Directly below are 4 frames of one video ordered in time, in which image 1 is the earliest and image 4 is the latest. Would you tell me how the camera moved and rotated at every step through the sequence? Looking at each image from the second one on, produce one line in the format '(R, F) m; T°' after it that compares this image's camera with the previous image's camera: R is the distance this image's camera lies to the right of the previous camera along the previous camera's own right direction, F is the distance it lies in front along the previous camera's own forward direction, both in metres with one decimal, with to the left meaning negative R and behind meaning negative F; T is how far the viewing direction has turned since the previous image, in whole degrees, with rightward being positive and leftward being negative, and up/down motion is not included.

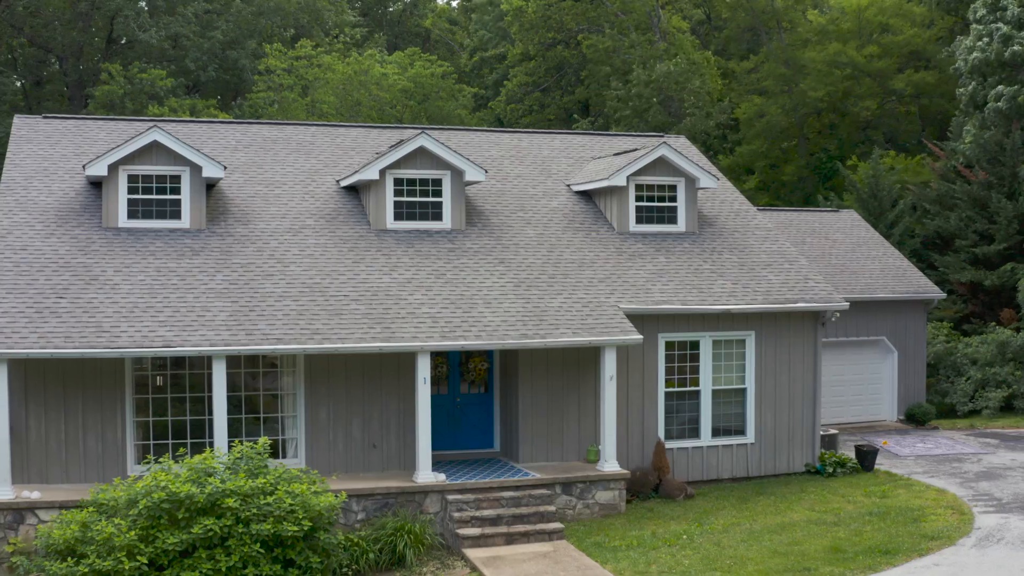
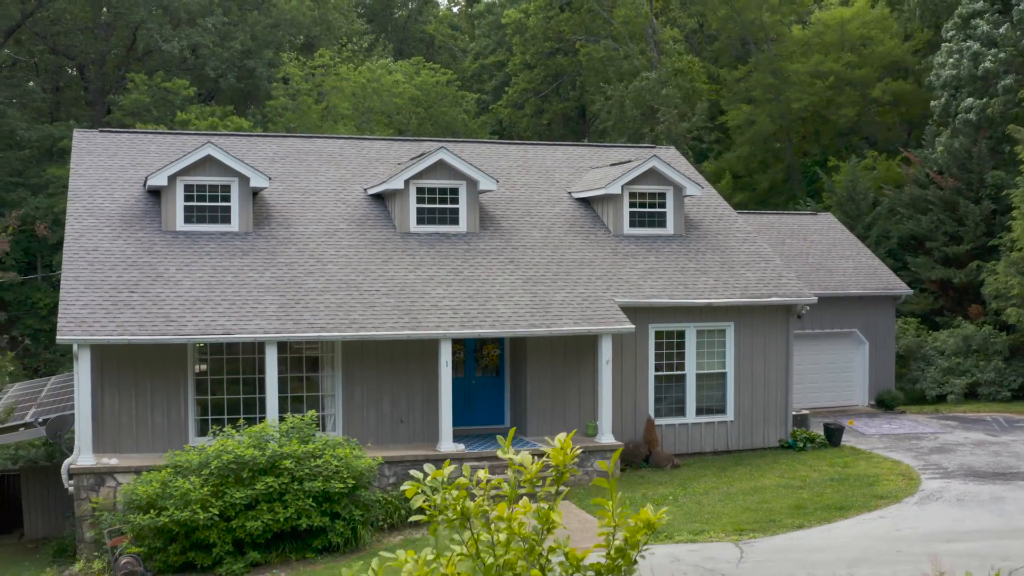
(-0.2, -2.2) m; 0°
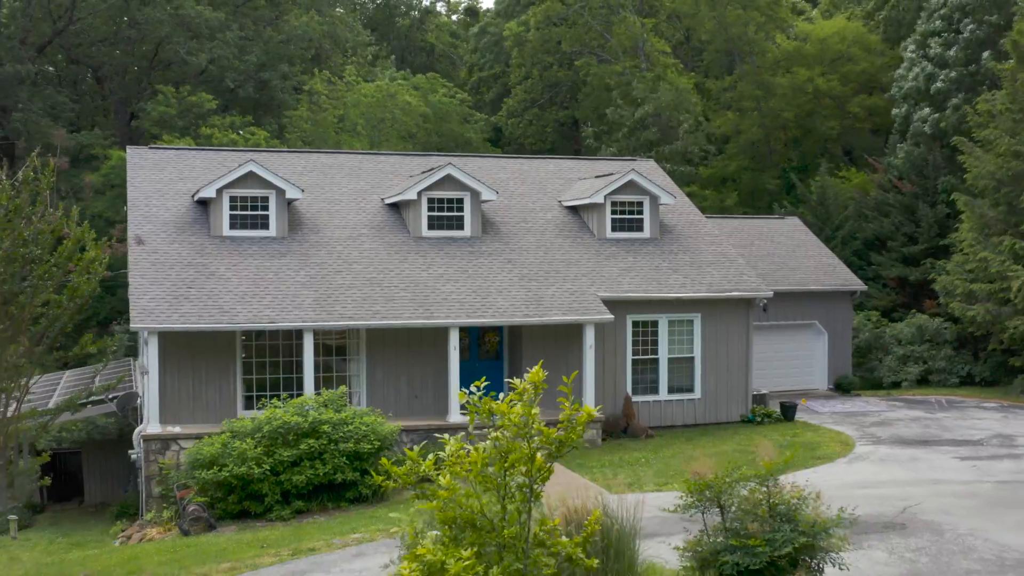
(0.0, -3.0) m; 0°
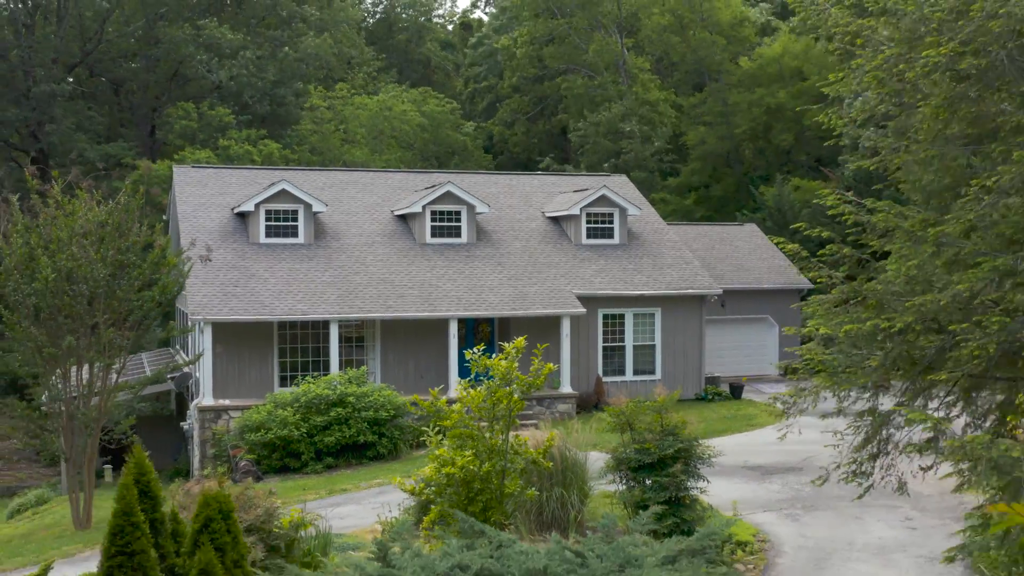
(+0.1, -4.0) m; 0°
